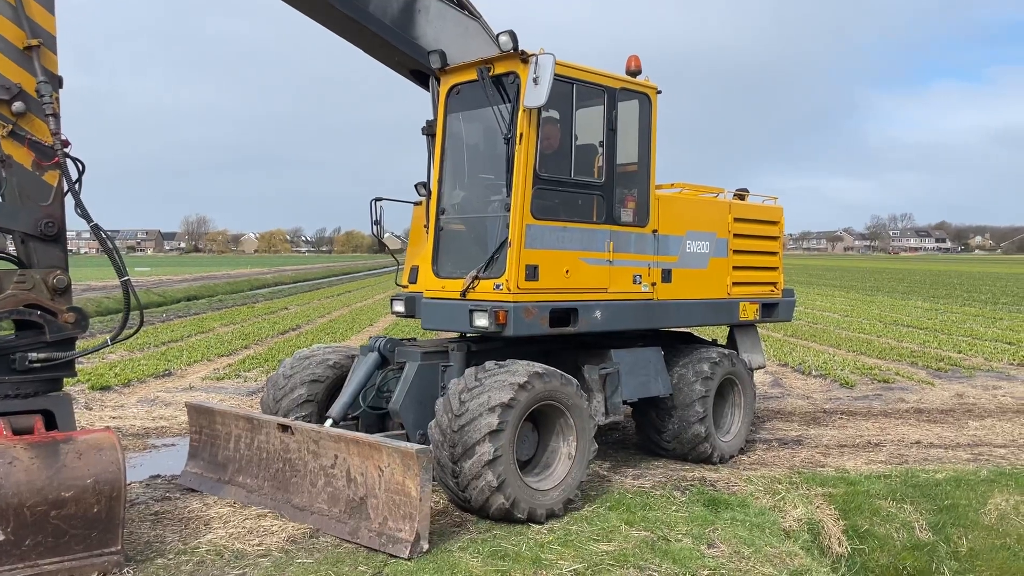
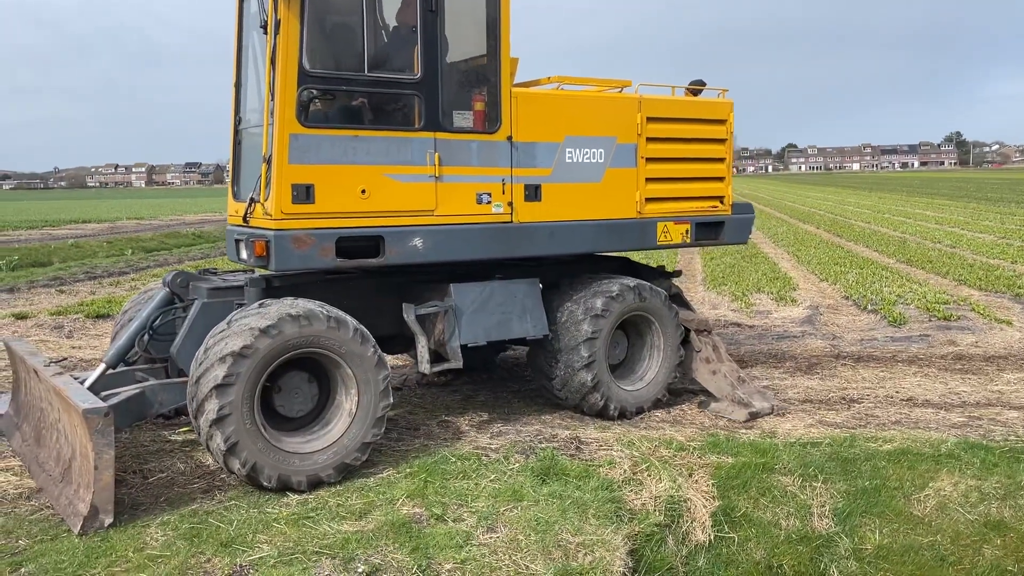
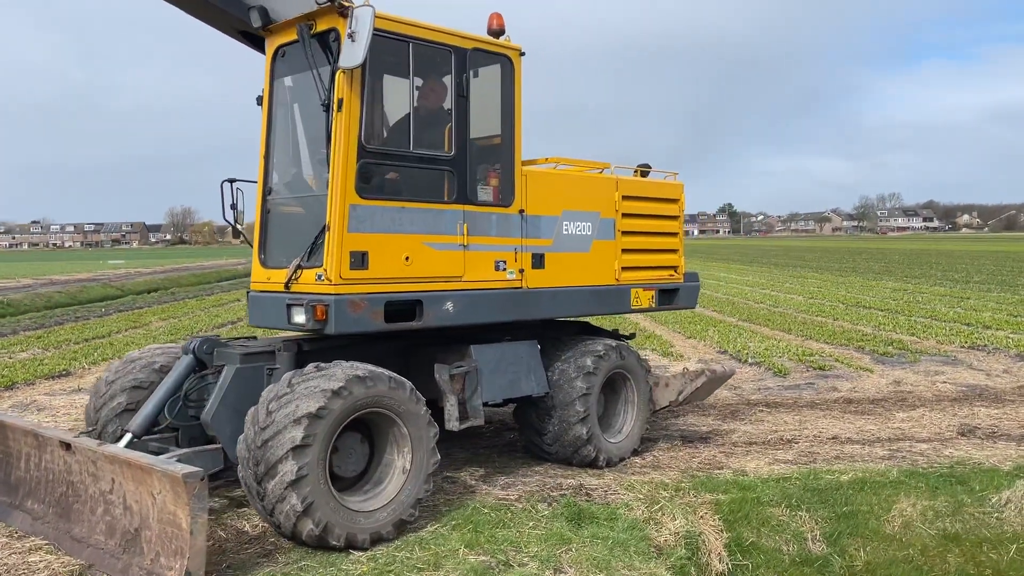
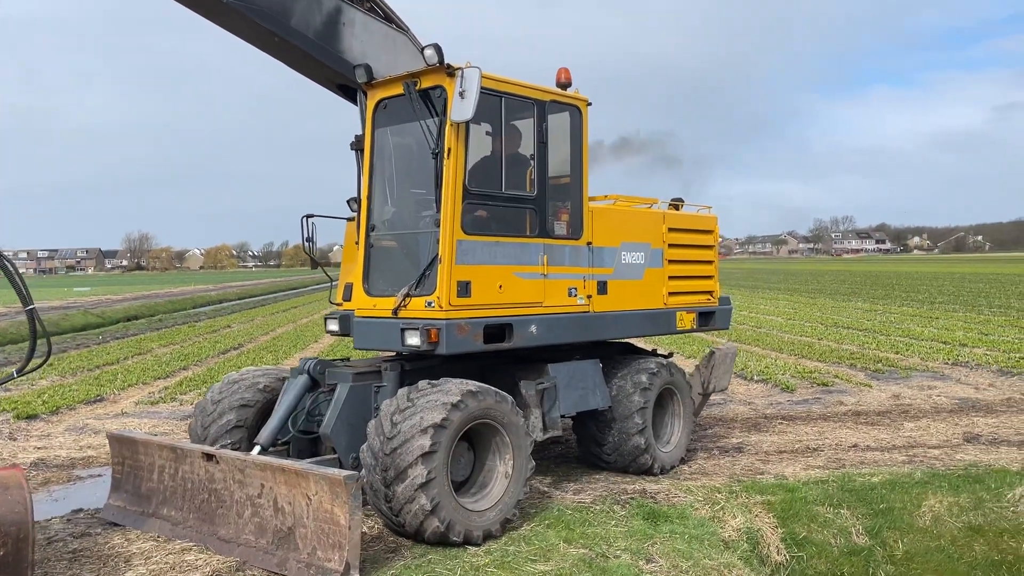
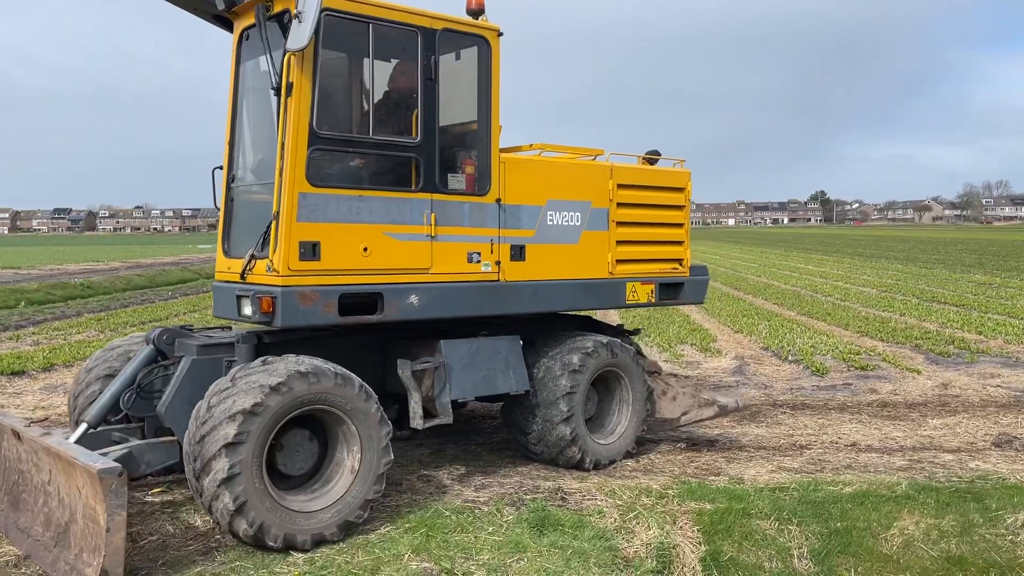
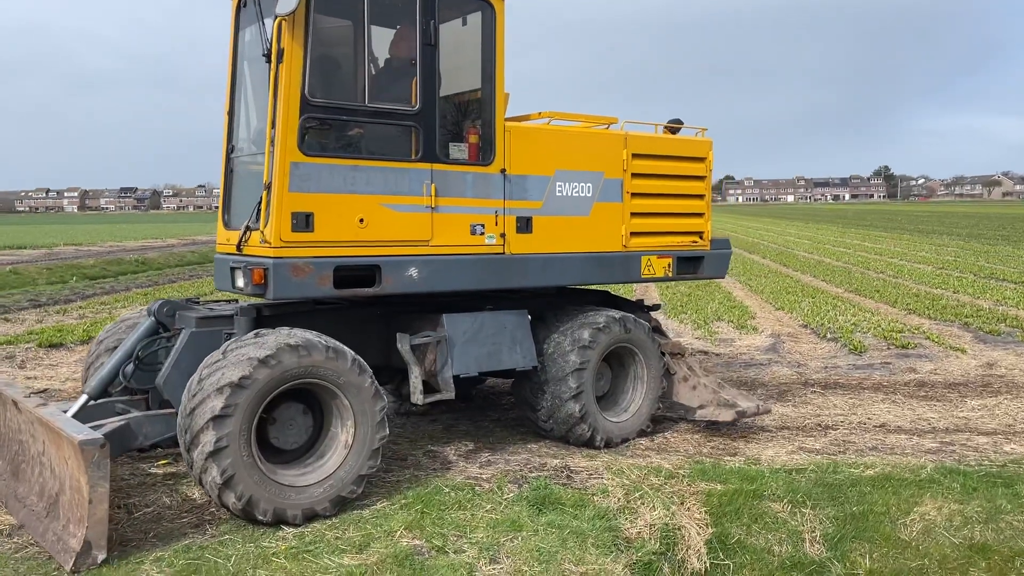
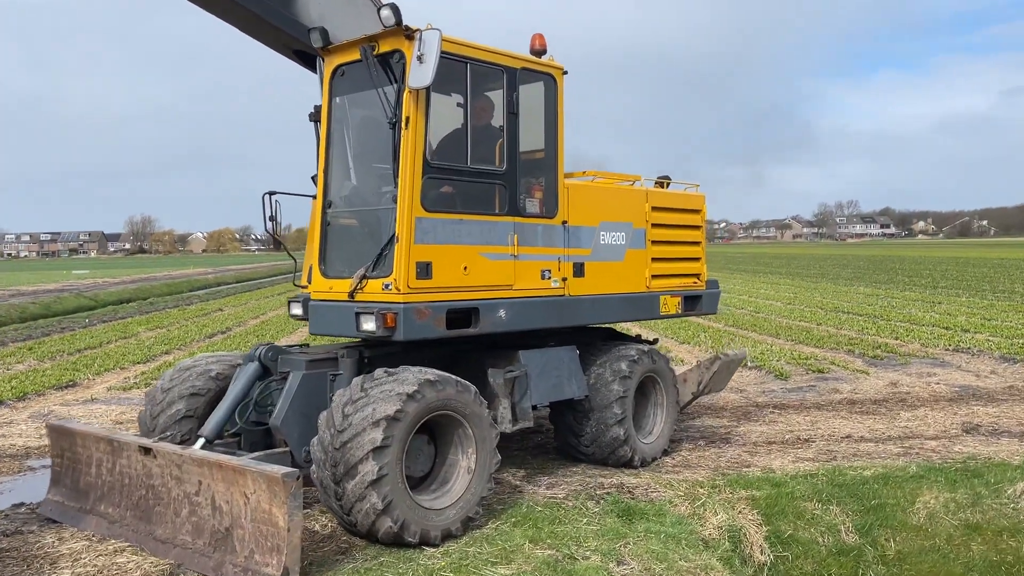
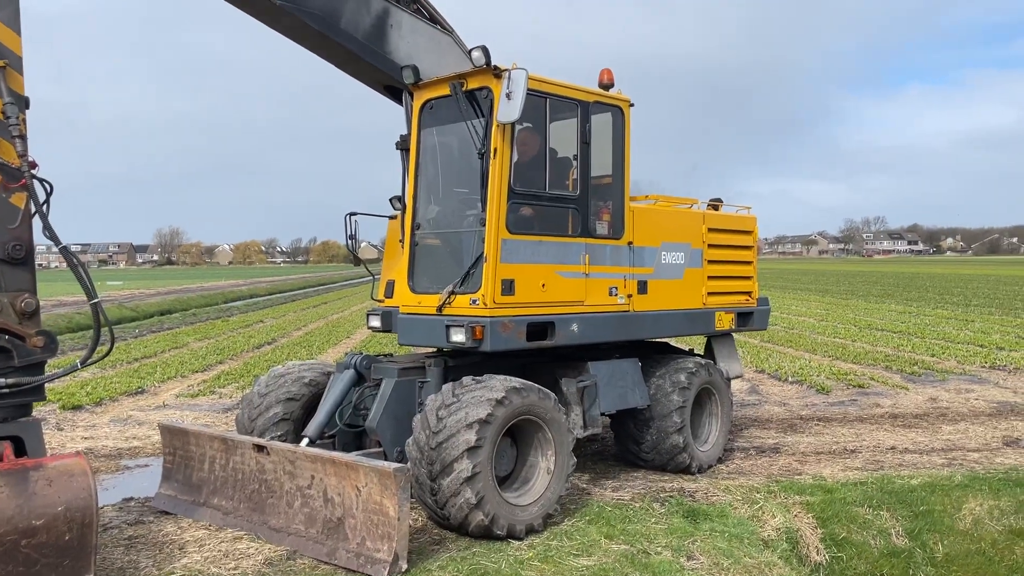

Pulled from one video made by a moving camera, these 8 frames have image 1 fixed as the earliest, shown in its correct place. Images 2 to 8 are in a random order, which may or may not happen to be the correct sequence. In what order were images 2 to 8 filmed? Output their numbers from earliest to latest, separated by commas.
8, 4, 7, 3, 5, 6, 2
